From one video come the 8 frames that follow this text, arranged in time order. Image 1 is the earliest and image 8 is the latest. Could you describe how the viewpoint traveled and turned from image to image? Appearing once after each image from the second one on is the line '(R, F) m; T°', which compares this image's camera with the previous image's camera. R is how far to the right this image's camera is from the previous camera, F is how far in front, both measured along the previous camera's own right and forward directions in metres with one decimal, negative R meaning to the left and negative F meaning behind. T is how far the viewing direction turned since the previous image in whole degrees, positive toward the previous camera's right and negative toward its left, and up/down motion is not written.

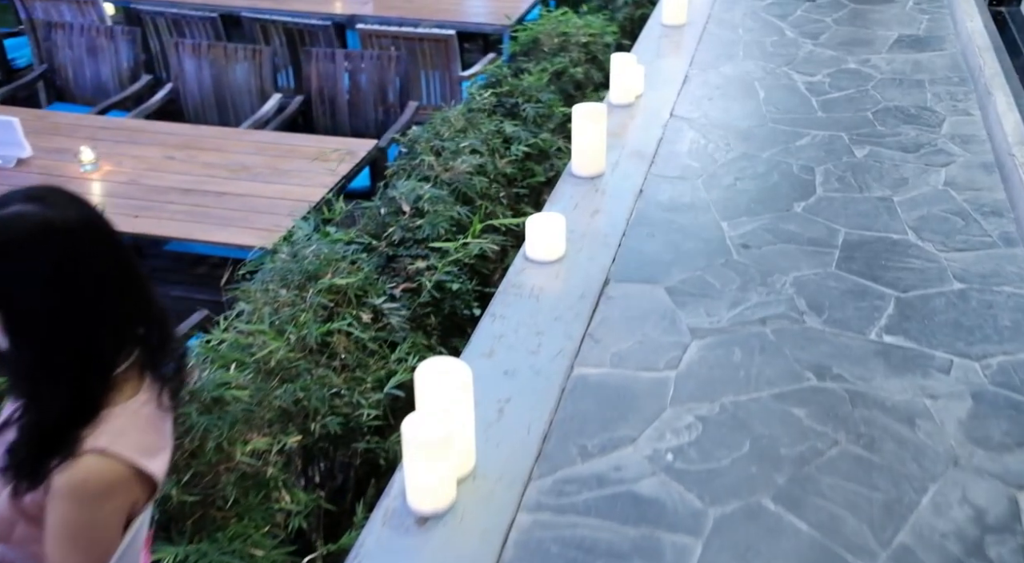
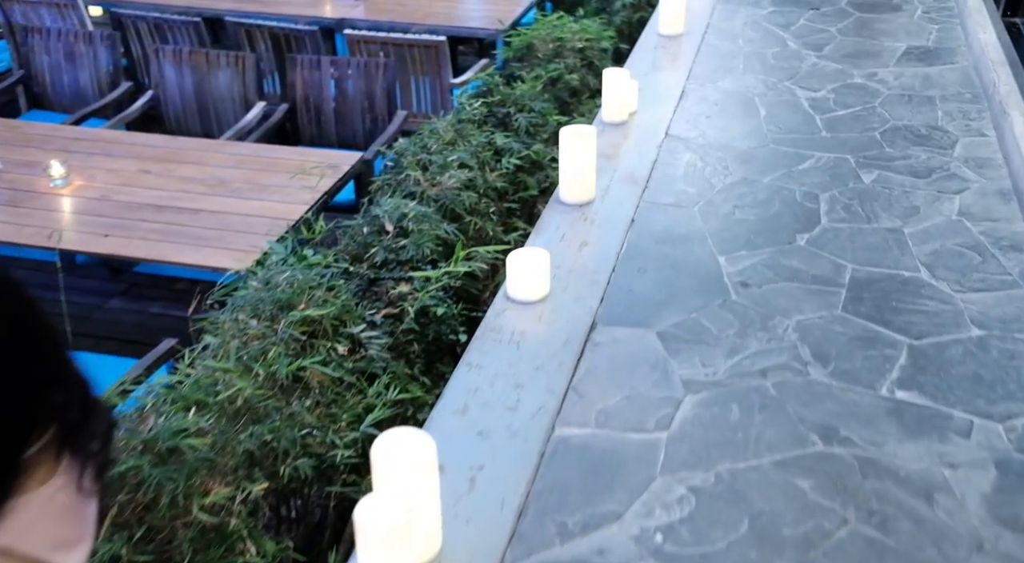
(0.0, +0.2) m; 0°
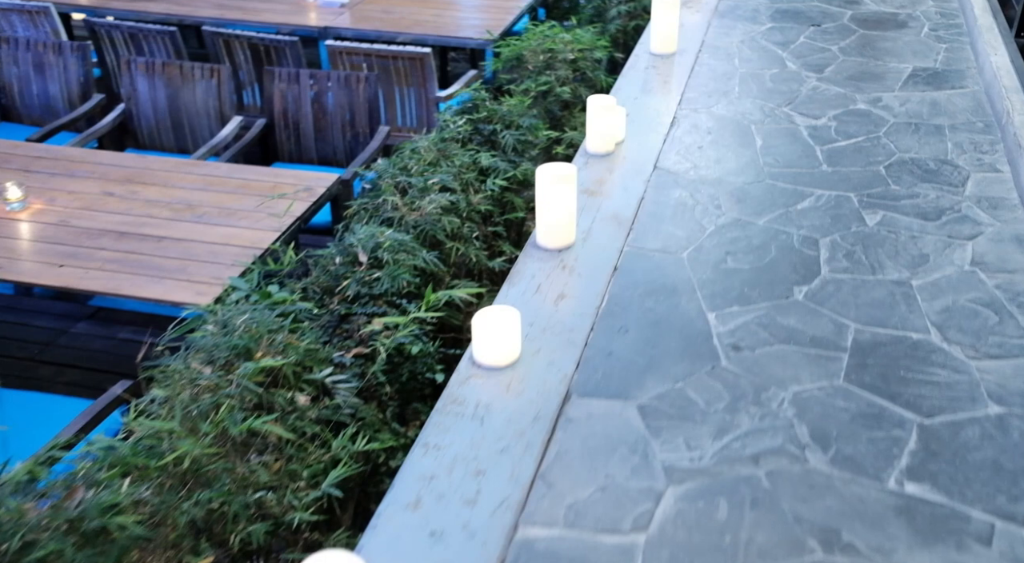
(+0.1, +0.2) m; 0°
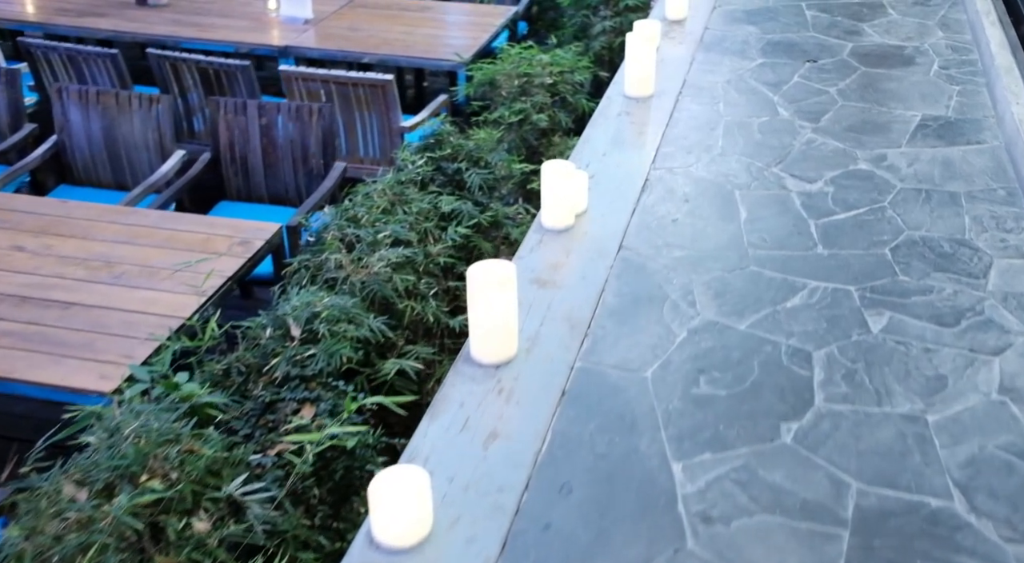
(+0.1, +0.5) m; 0°
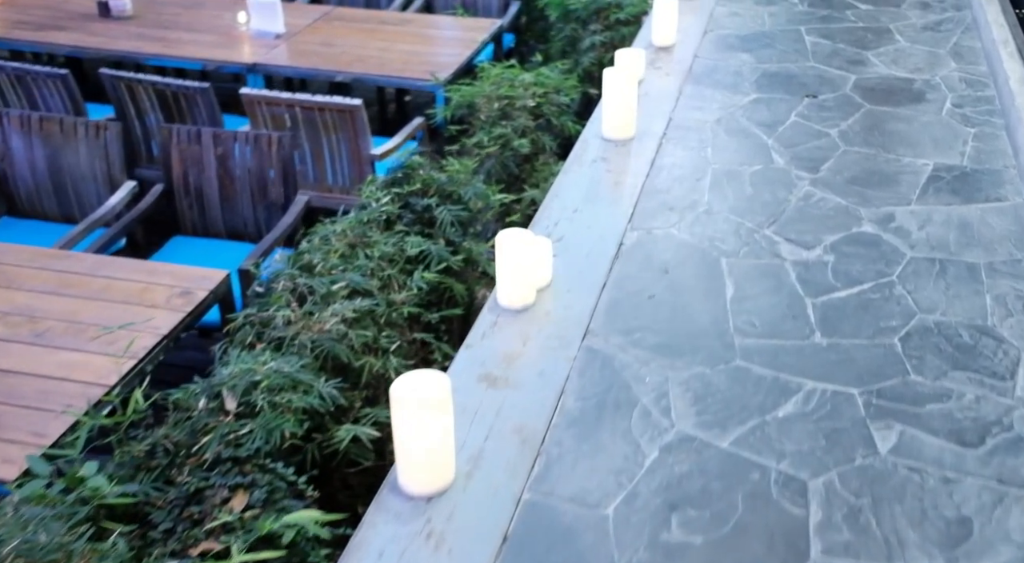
(+0.1, +0.4) m; 0°
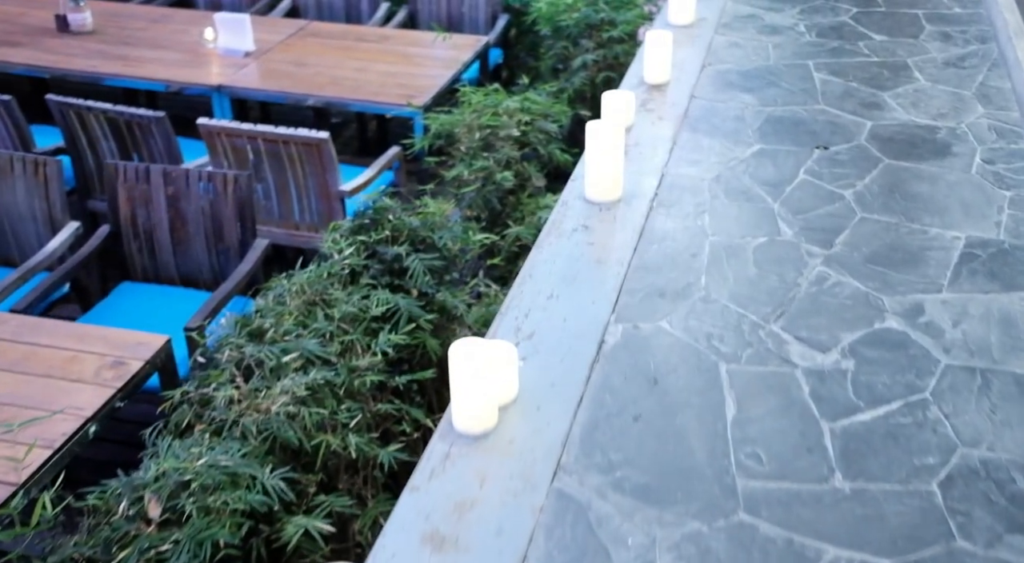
(+0.1, +0.4) m; 0°
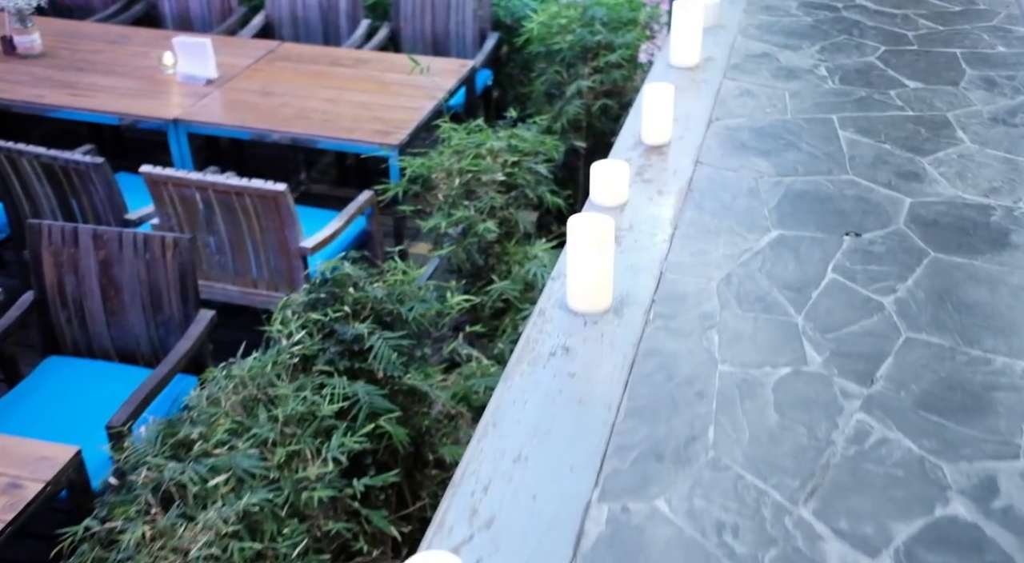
(+0.1, +0.5) m; 0°
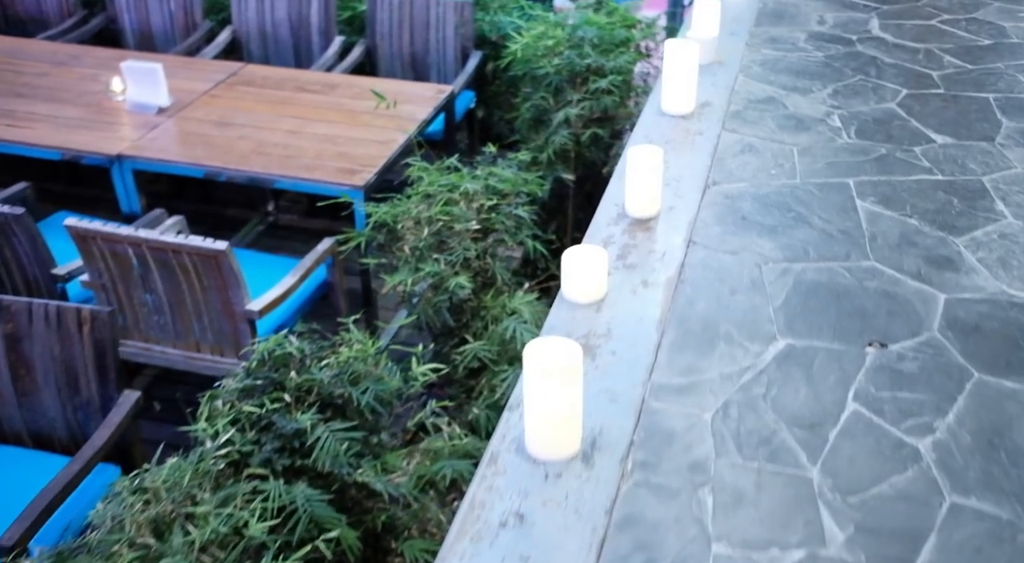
(+0.1, +0.4) m; 0°
